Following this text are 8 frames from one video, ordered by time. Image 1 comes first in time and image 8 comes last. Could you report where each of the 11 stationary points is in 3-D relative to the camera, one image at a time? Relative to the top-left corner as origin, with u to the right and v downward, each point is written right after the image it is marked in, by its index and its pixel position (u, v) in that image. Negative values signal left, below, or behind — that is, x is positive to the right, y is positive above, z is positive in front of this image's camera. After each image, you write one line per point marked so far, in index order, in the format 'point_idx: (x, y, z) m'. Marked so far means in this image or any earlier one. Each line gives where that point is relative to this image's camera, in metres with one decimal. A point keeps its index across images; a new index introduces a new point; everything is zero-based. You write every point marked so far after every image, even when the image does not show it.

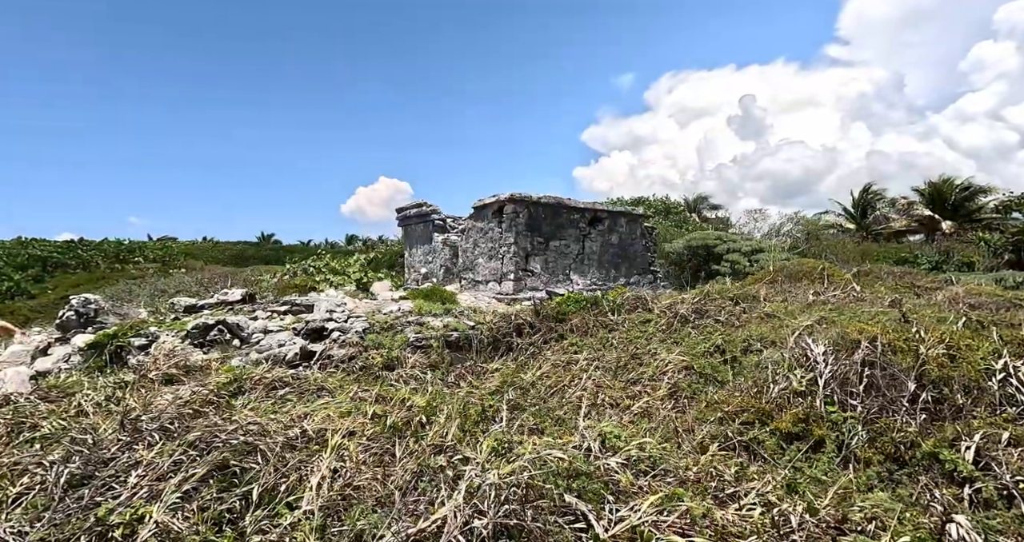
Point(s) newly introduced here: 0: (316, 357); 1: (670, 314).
0: (-1.6, -0.7, +4.4) m
1: (+1.5, -0.4, +4.9) m
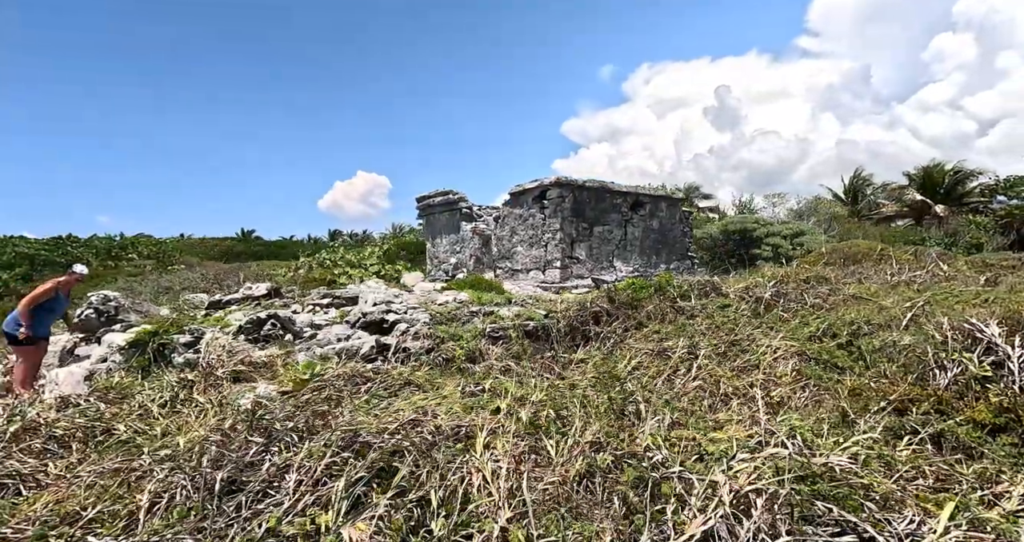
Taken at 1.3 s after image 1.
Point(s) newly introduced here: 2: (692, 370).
0: (-0.9, -0.6, +4.1) m
1: (+2.1, -0.2, +4.7) m
2: (+1.2, -0.6, +3.5) m
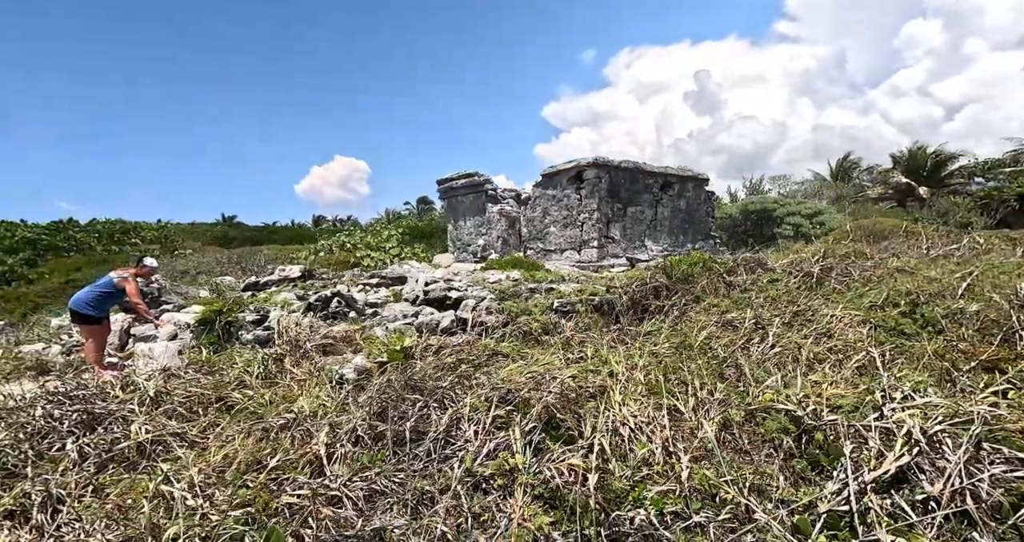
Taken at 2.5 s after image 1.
0: (-0.3, -0.4, +4.2) m
1: (+2.7, 0.0, +4.9) m
2: (+1.8, -0.4, +3.7) m
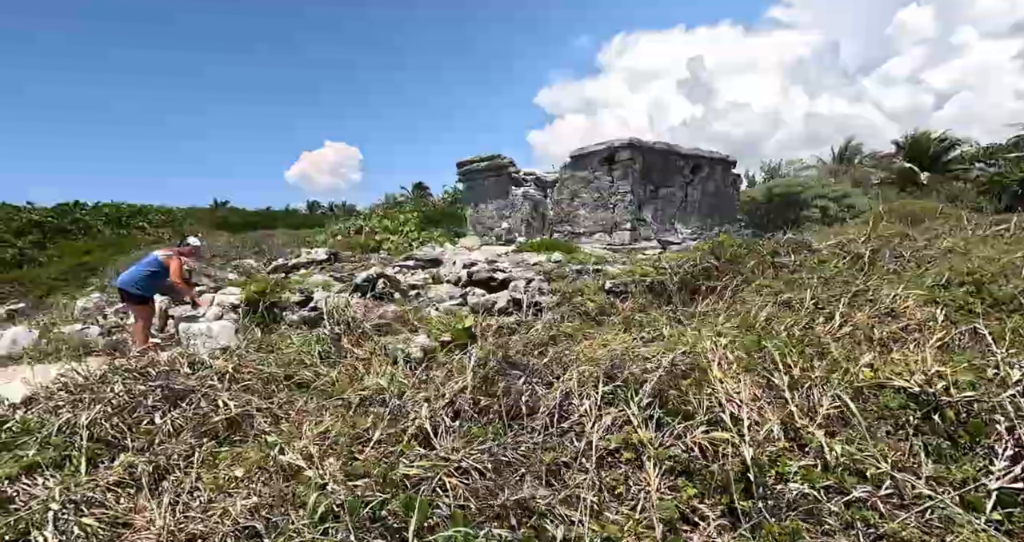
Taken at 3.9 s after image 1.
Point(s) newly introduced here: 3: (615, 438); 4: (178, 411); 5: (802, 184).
0: (+0.1, -0.3, +4.2) m
1: (+3.1, +0.2, +4.9) m
2: (+2.2, -0.3, +3.7) m
3: (+0.4, -0.6, +1.9) m
4: (-1.7, -0.7, +2.8) m
5: (+5.1, +1.5, +9.2) m
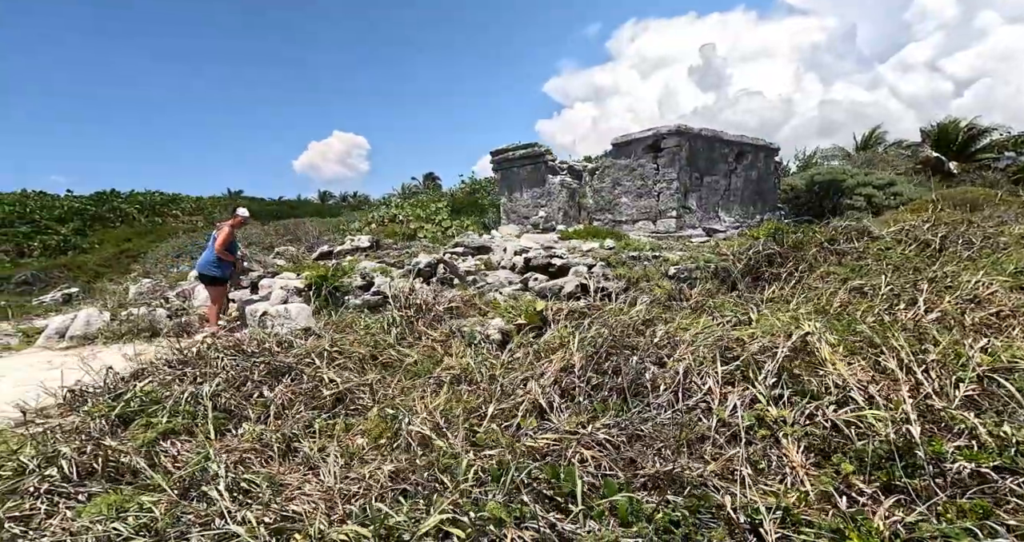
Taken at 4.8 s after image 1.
0: (+0.6, -0.1, +4.2) m
1: (+3.6, +0.3, +4.8) m
2: (+2.7, -0.2, +3.7) m
3: (+0.9, -0.5, +1.9) m
4: (-1.2, -0.6, +2.9) m
5: (+5.7, +1.7, +9.1) m
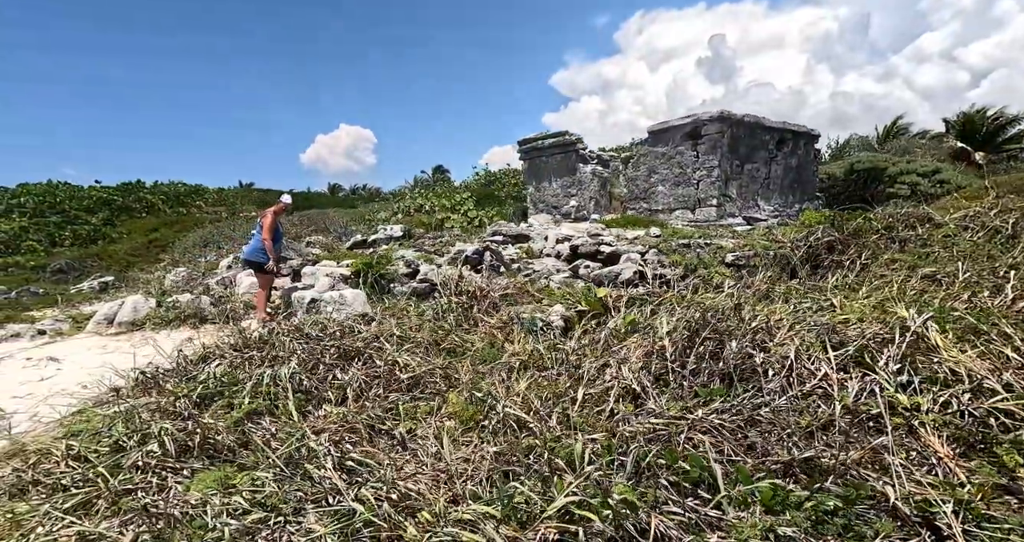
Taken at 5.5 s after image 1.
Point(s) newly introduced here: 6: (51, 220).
0: (+1.1, 0.0, +4.1) m
1: (+4.1, +0.4, +4.7) m
2: (+3.2, -0.1, +3.5) m
3: (+1.2, -0.5, +1.8) m
4: (-0.8, -0.5, +2.8) m
5: (+6.2, +1.9, +8.9) m
6: (-10.5, +1.2, +12.0) m
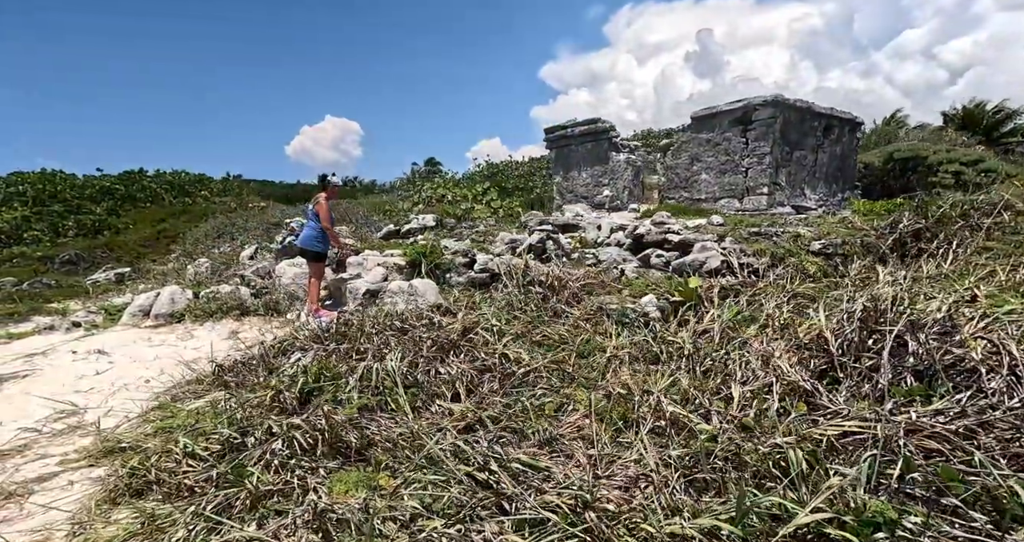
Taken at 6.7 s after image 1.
0: (+1.6, 0.0, +3.9) m
1: (+4.6, +0.5, +4.4) m
2: (+3.7, 0.0, +3.3) m
3: (+1.8, -0.4, +1.6) m
4: (-0.2, -0.4, +2.5) m
5: (+6.7, +2.0, +8.7) m
6: (-10.0, +1.3, +11.6) m
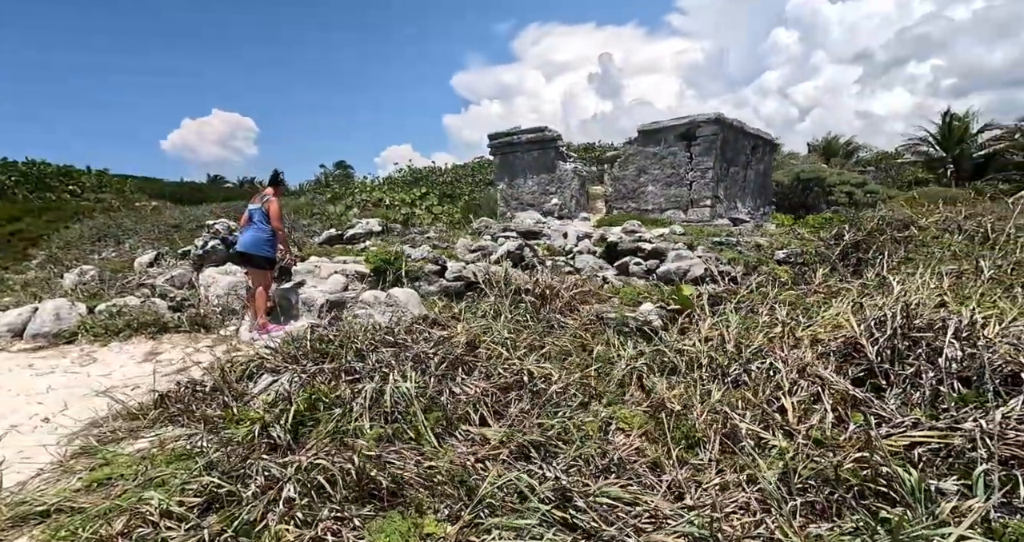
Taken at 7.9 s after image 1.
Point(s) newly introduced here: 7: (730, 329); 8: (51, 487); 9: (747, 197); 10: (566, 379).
0: (+1.5, 0.0, +3.9) m
1: (+4.4, +0.4, +4.9) m
2: (+3.7, -0.1, +3.7) m
3: (+2.1, -0.4, +1.7) m
4: (-0.1, -0.5, +2.2) m
5: (+5.8, +1.9, +9.5) m
6: (-11.2, +1.2, +9.6) m
7: (+1.2, -0.3, +2.9) m
8: (-1.8, -0.8, +2.1) m
9: (+3.5, +1.1, +7.9) m
10: (+0.3, -0.5, +2.3) m
